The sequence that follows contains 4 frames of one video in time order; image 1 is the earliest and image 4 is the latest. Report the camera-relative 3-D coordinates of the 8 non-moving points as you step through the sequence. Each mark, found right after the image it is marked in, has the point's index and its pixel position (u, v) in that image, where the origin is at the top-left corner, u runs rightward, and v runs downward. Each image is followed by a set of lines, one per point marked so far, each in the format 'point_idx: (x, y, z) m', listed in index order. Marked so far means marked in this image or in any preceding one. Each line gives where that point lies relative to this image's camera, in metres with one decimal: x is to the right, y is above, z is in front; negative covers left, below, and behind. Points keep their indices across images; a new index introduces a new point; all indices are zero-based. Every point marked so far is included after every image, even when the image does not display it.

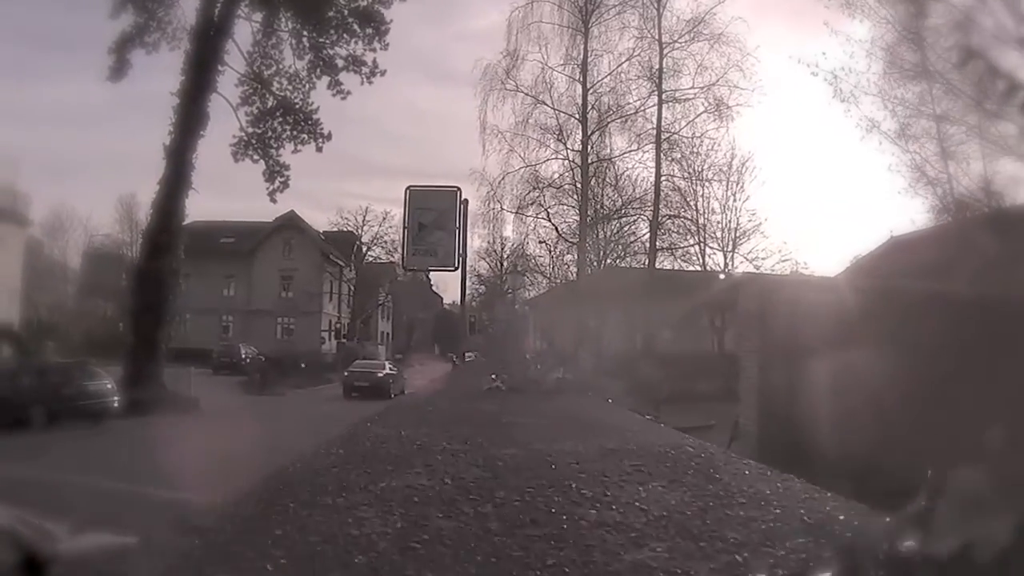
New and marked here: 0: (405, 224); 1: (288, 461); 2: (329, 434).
0: (-1.1, +0.7, +9.4) m
1: (-3.3, -2.6, +13.9) m
2: (-3.6, -3.0, +18.4) m
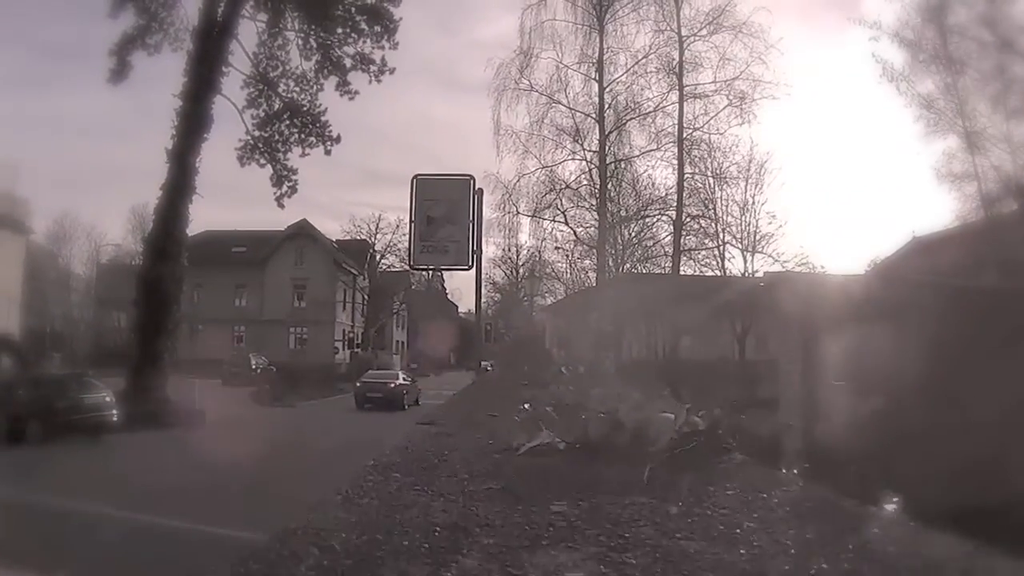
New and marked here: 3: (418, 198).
0: (-1.0, +0.6, +8.3) m
1: (-3.0, -2.7, +12.8) m
2: (-3.3, -3.1, +17.3) m
3: (-0.9, +0.9, +8.3) m
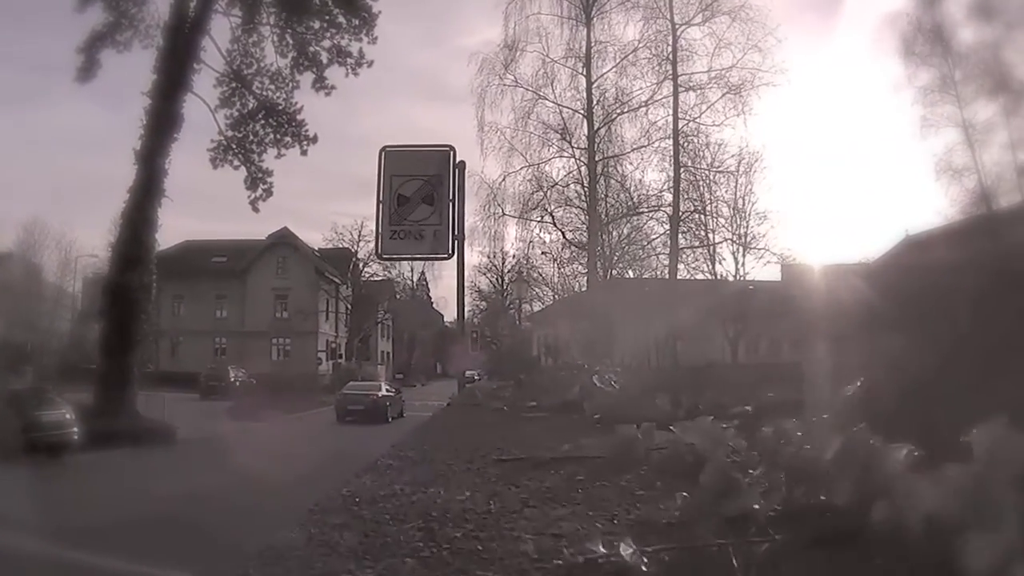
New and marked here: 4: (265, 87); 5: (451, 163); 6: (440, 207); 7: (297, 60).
0: (-1.0, +0.7, +7.1) m
1: (-3.1, -2.8, +11.4) m
2: (-3.4, -3.2, +15.9) m
3: (-1.0, +0.9, +7.0) m
4: (-5.4, +4.4, +19.5) m
5: (-0.5, +1.0, +7.1) m
6: (-0.6, +0.6, +7.0) m
7: (-4.7, +4.9, +19.2) m
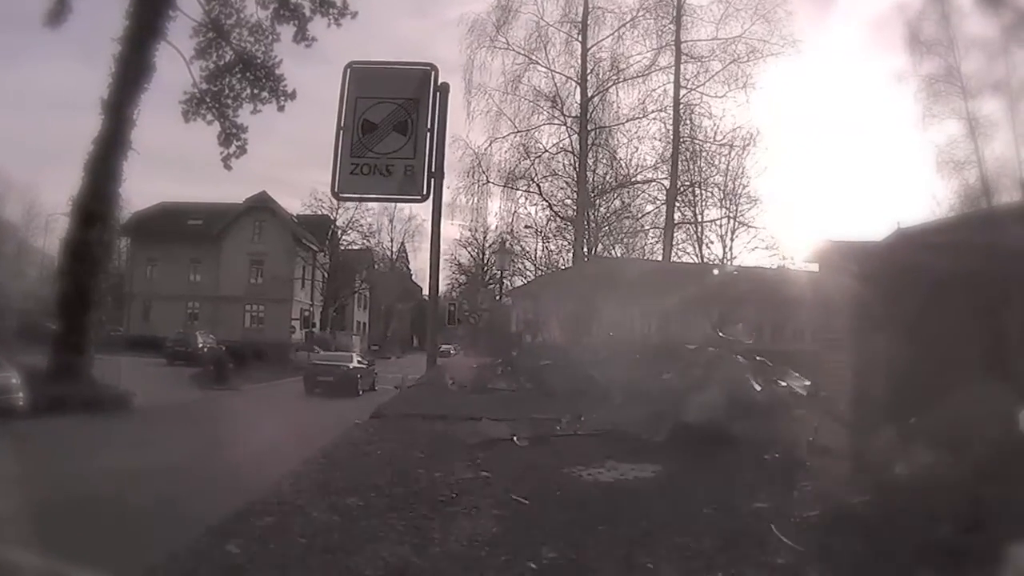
0: (-1.1, +1.0, +5.9) m
1: (-3.4, -2.2, +10.3) m
2: (-3.9, -2.5, +14.8) m
3: (-1.0, +1.2, +5.9) m
4: (-5.6, +5.3, +18.2) m
5: (-0.5, +1.3, +5.9) m
6: (-0.6, +0.9, +5.9) m
7: (-4.8, +5.7, +17.8) m
